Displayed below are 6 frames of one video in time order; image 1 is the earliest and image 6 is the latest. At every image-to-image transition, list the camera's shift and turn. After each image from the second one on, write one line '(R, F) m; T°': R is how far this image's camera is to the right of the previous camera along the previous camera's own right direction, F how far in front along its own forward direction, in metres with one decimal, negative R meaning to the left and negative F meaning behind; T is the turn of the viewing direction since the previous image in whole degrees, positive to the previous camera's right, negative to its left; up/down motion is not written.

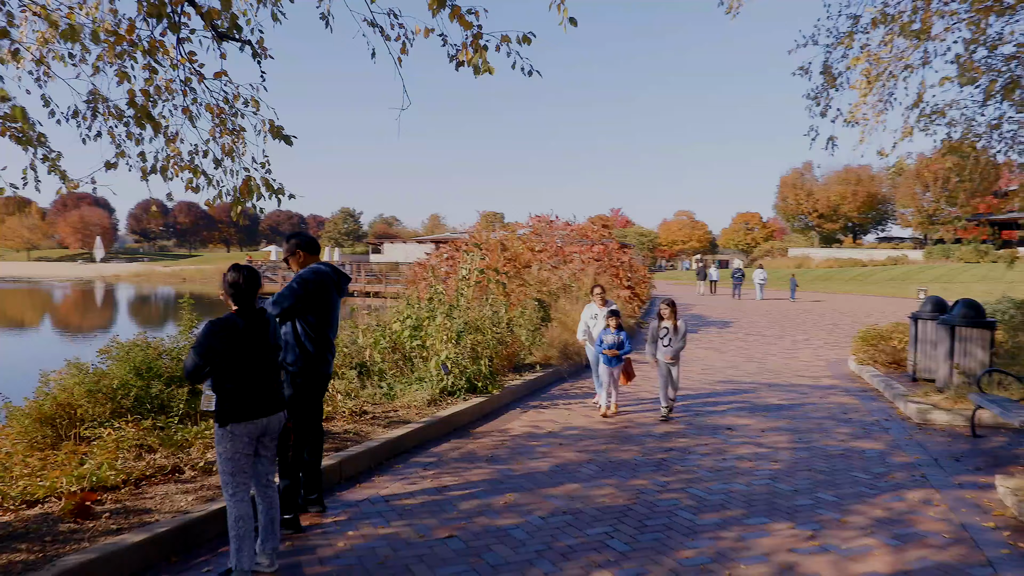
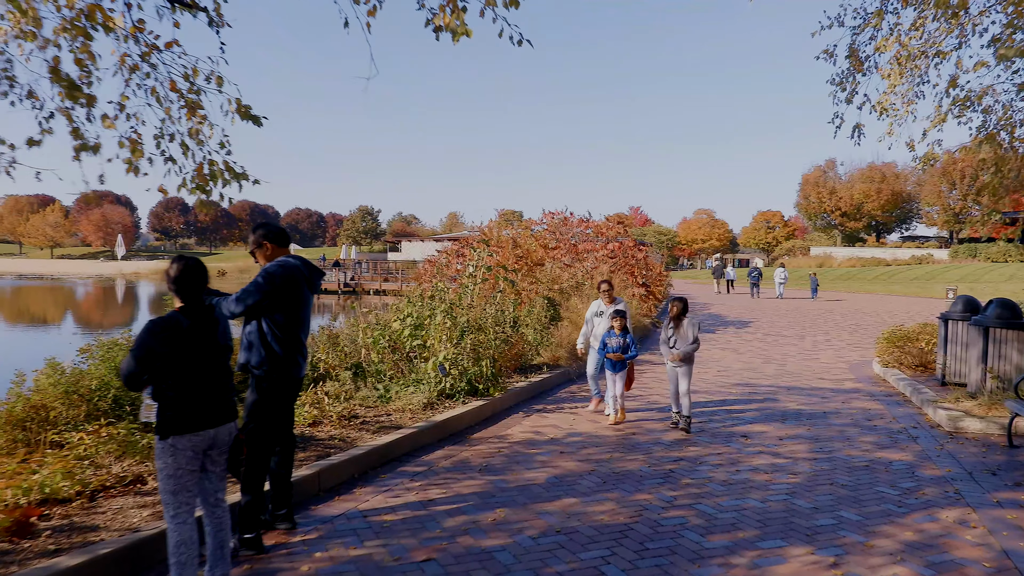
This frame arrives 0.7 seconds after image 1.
(+0.2, +0.4) m; -1°
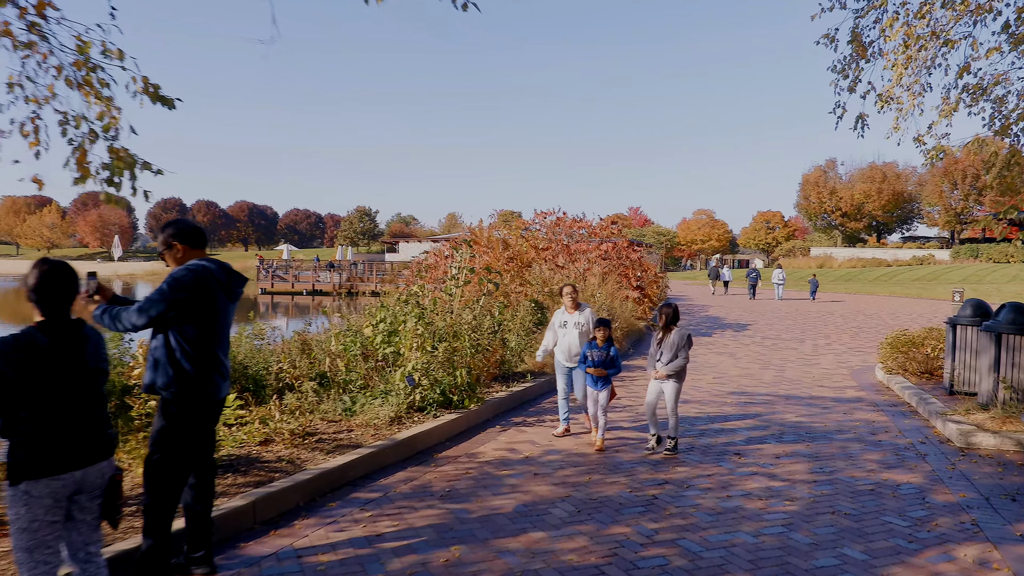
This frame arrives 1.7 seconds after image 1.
(+0.3, +0.6) m; 0°
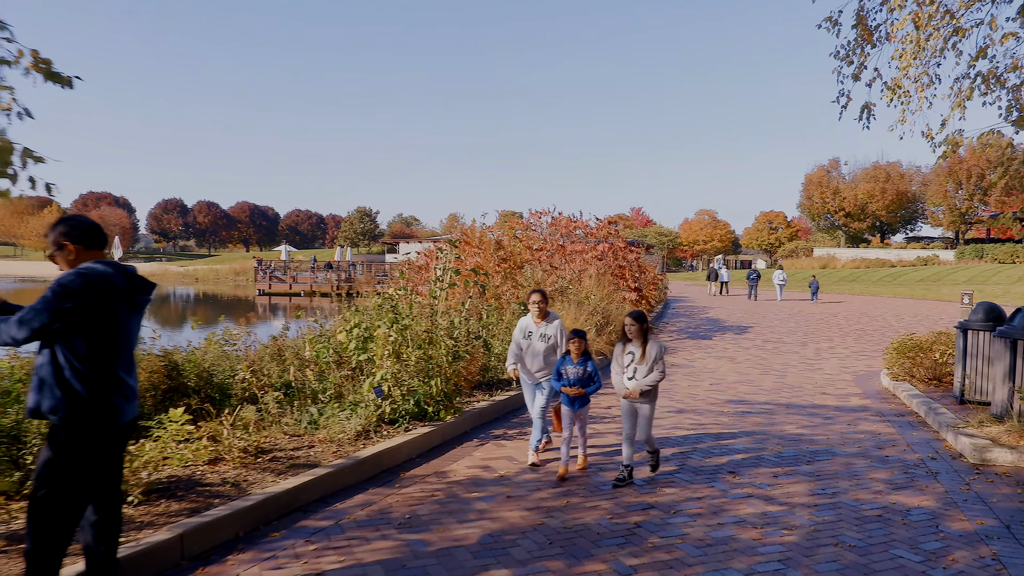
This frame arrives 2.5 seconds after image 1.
(+0.2, +0.5) m; 0°
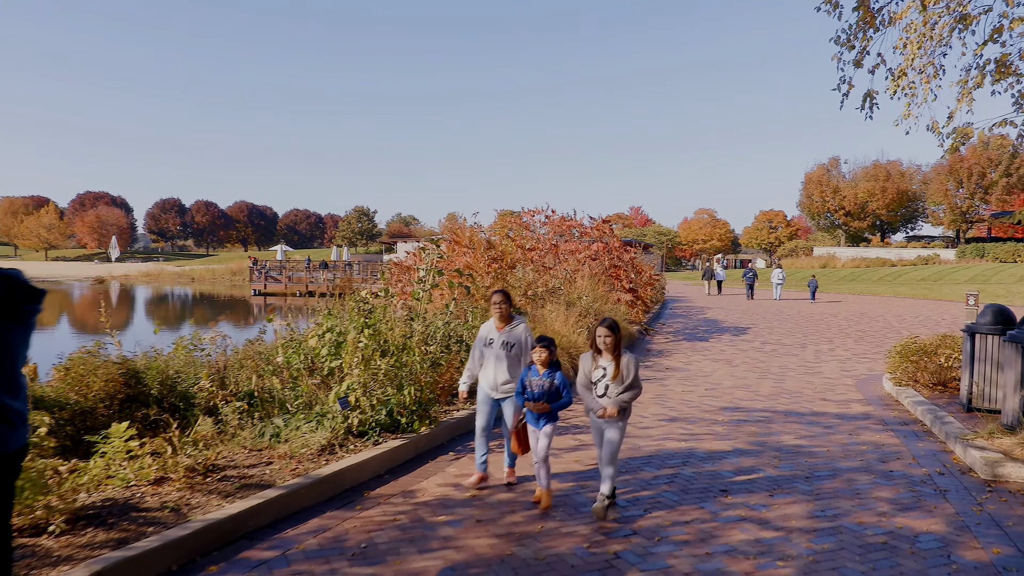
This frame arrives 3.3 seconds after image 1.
(+0.2, +0.5) m; 0°
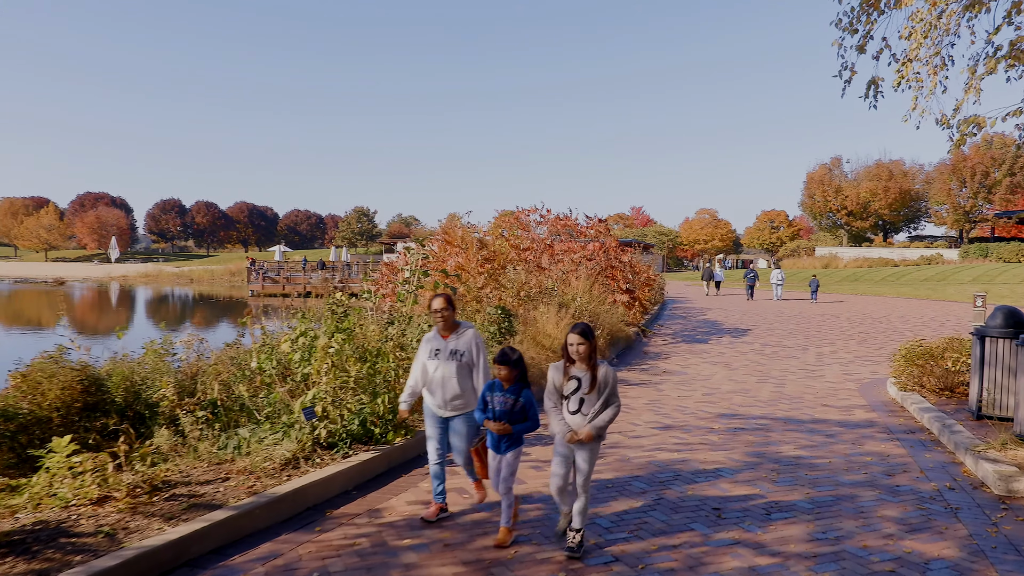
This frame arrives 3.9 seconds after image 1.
(+0.2, +0.4) m; 0°
